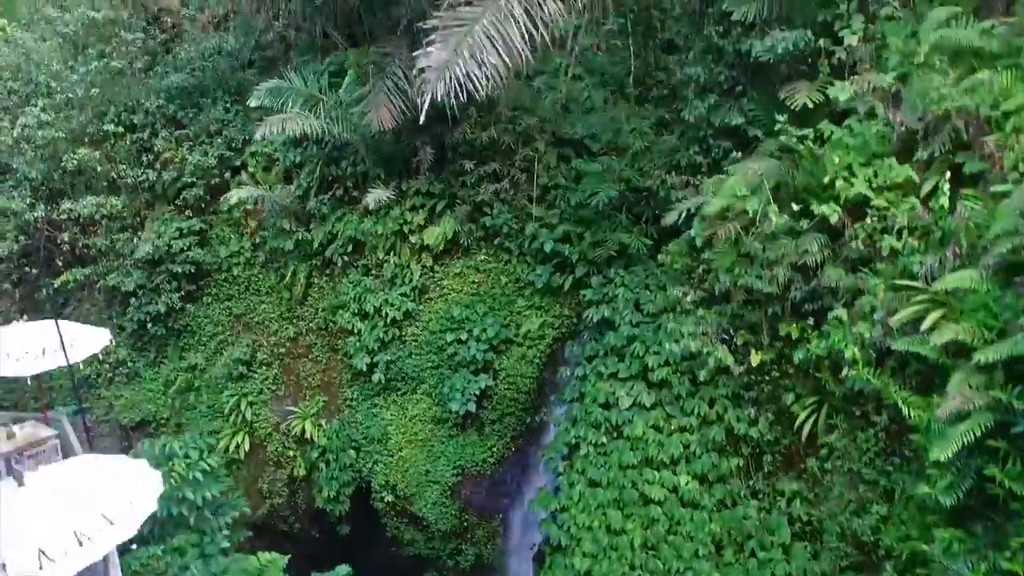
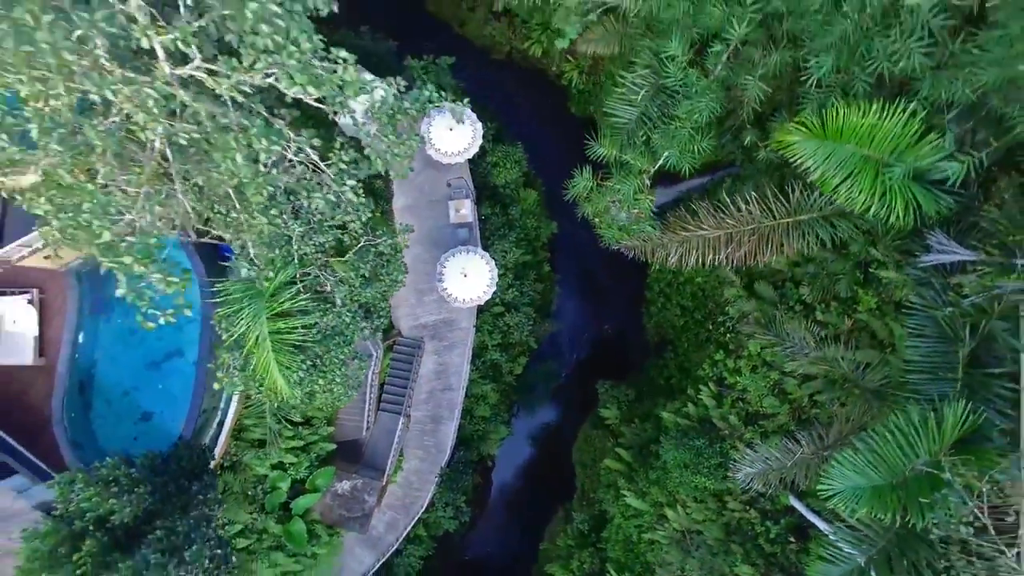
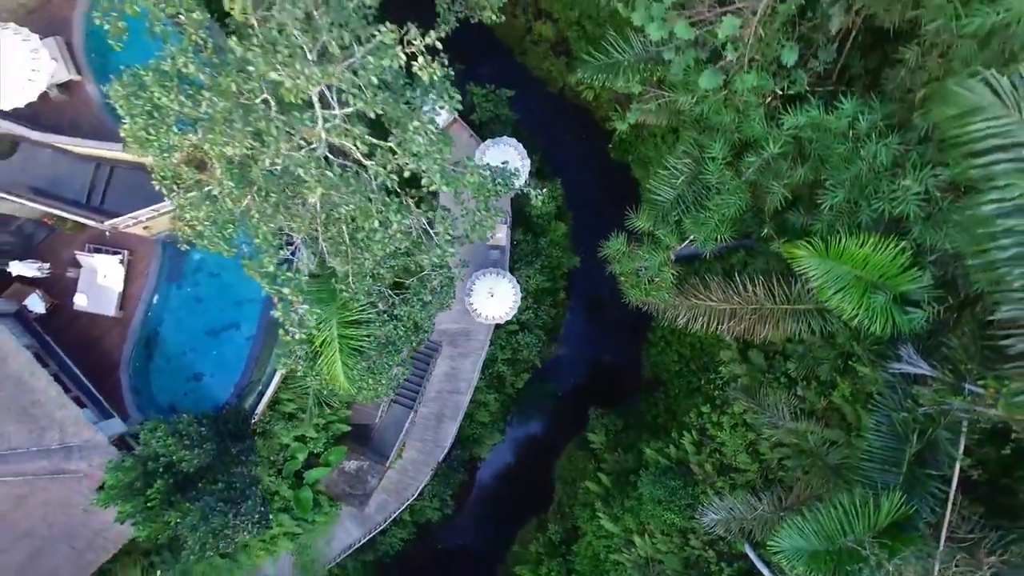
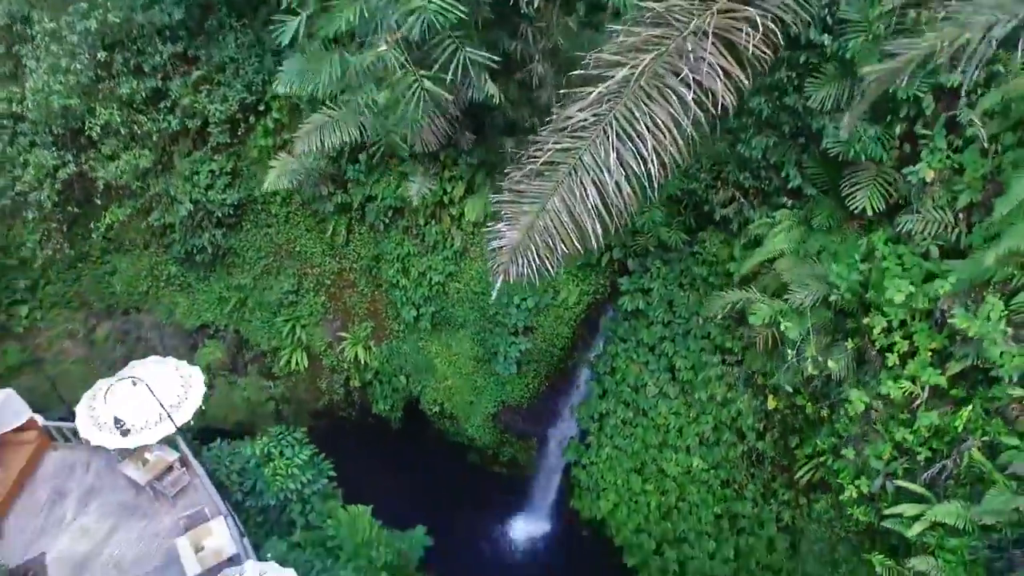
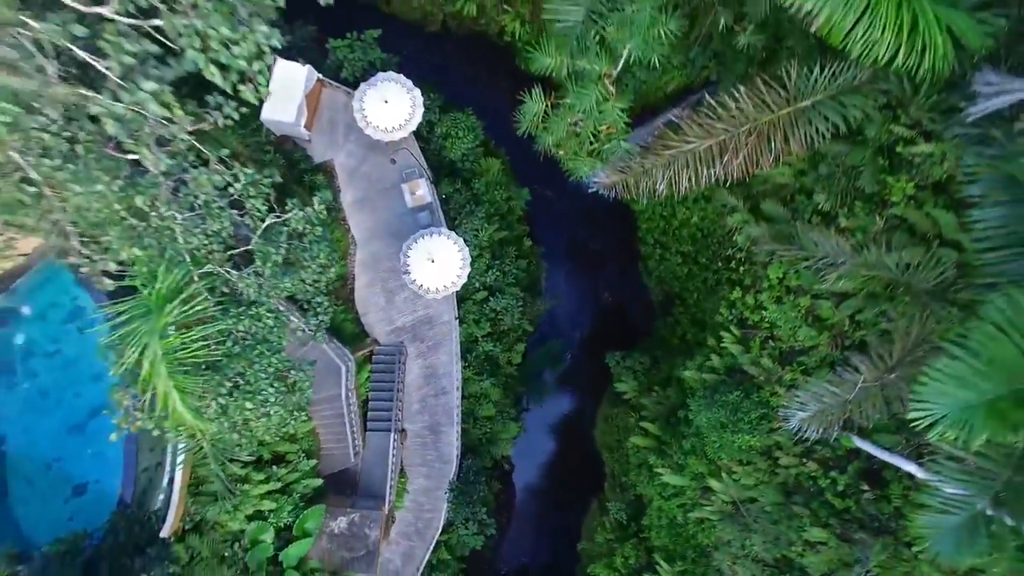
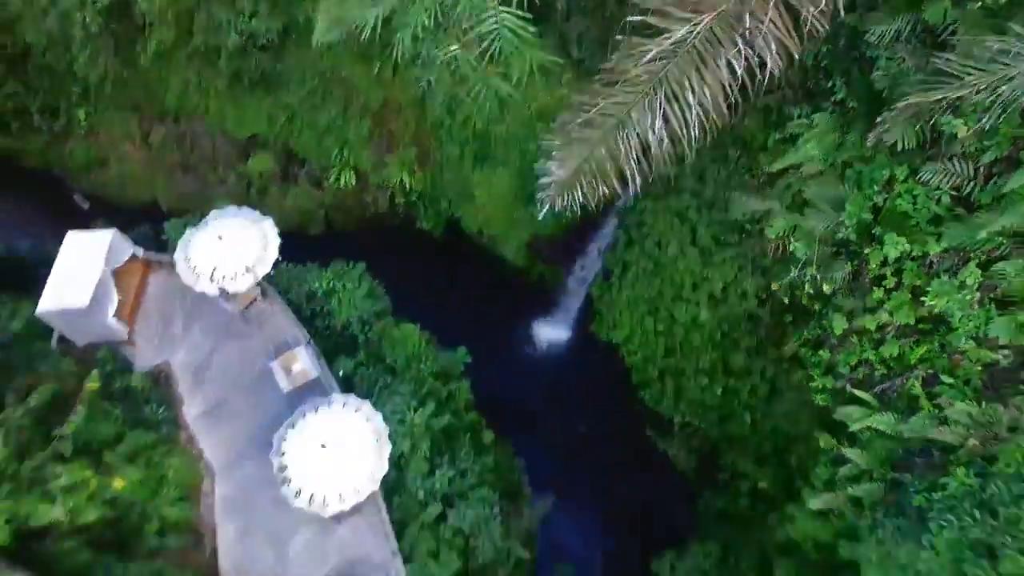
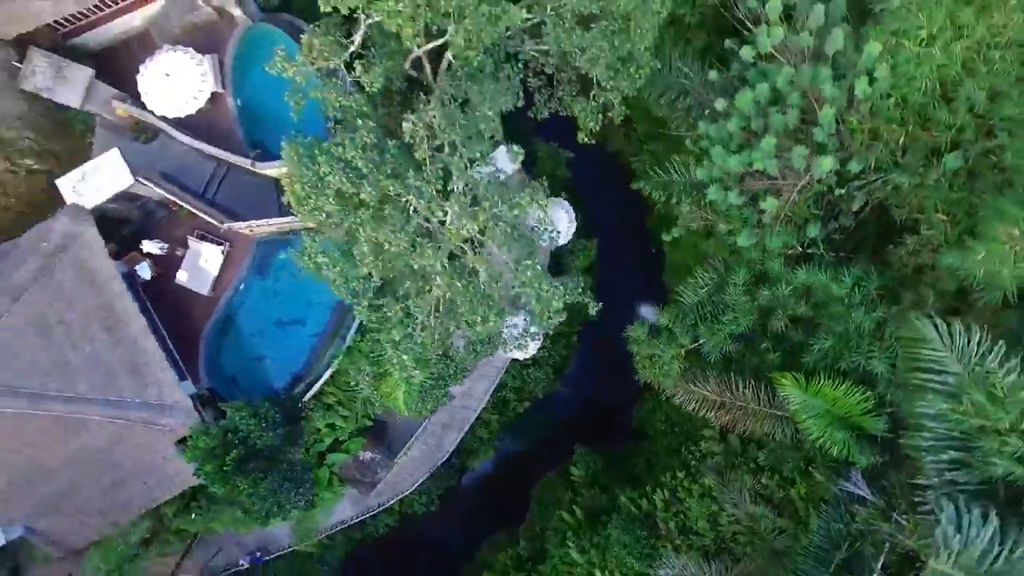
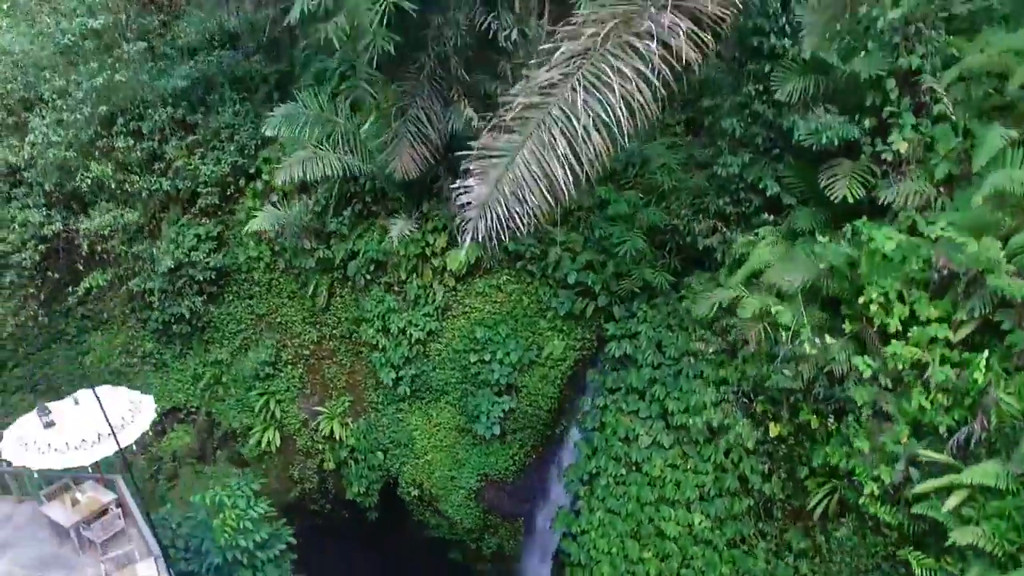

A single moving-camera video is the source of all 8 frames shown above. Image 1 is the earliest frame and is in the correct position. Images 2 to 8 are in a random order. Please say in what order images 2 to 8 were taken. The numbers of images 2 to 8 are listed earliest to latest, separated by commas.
8, 4, 6, 5, 2, 3, 7
